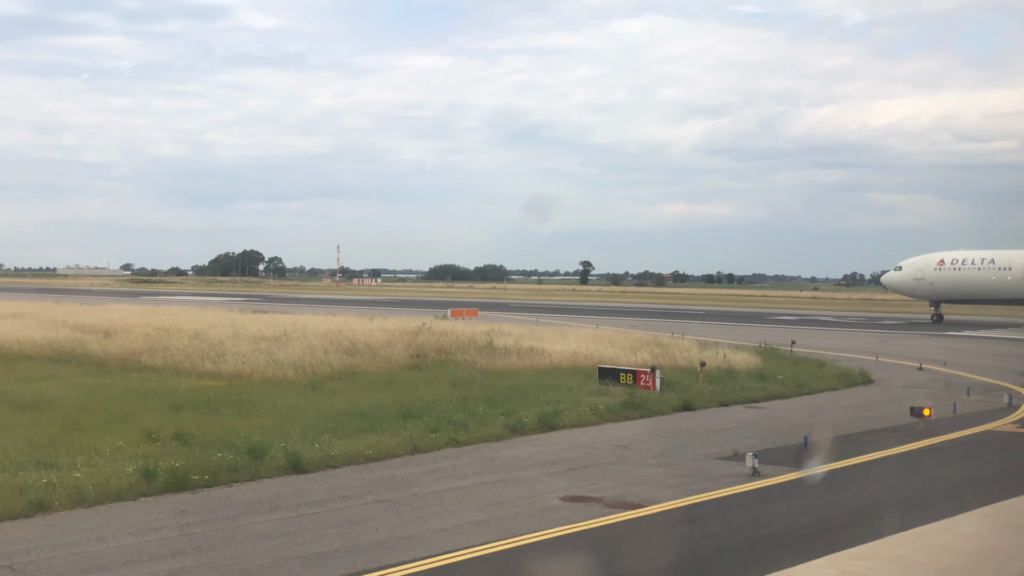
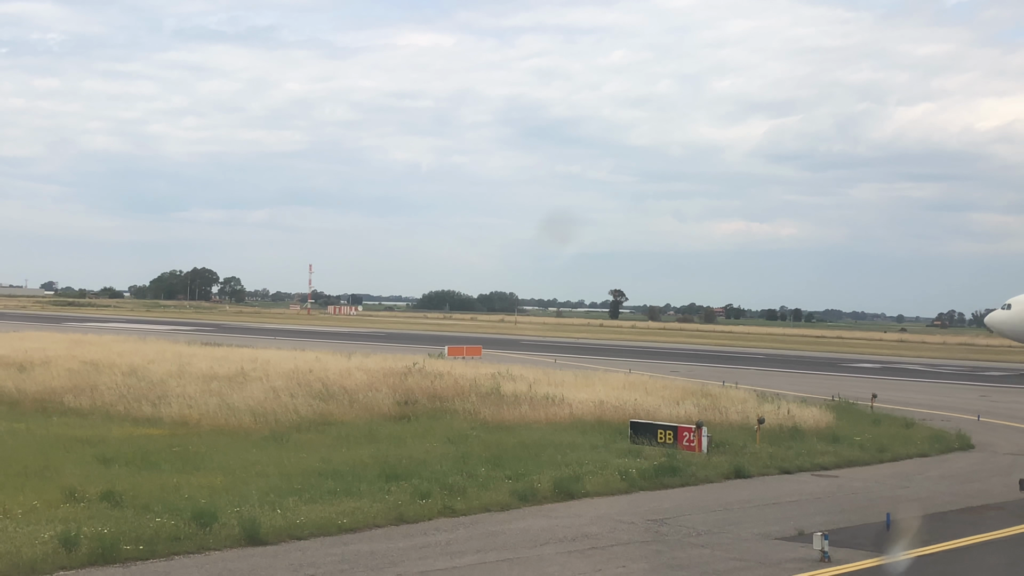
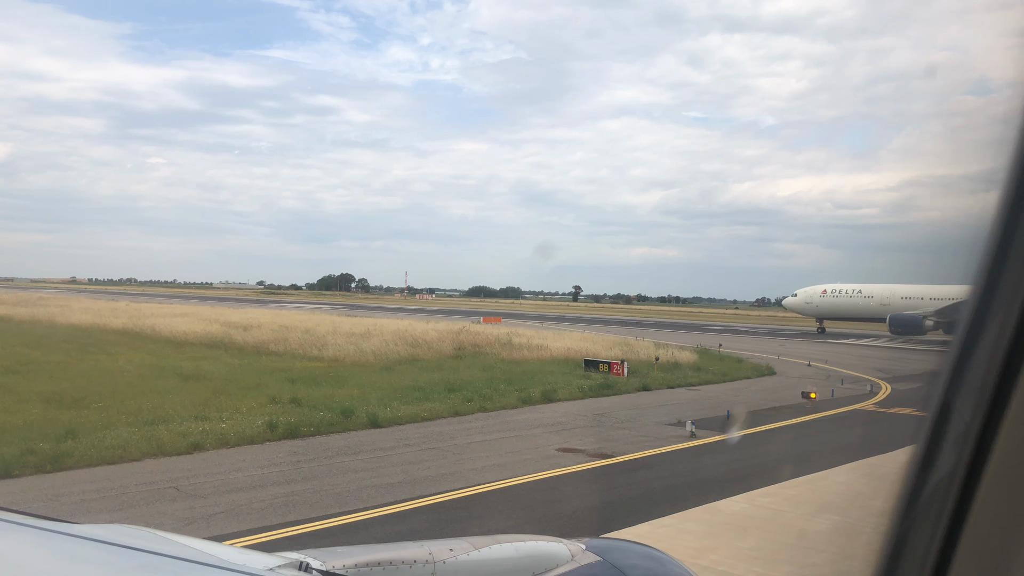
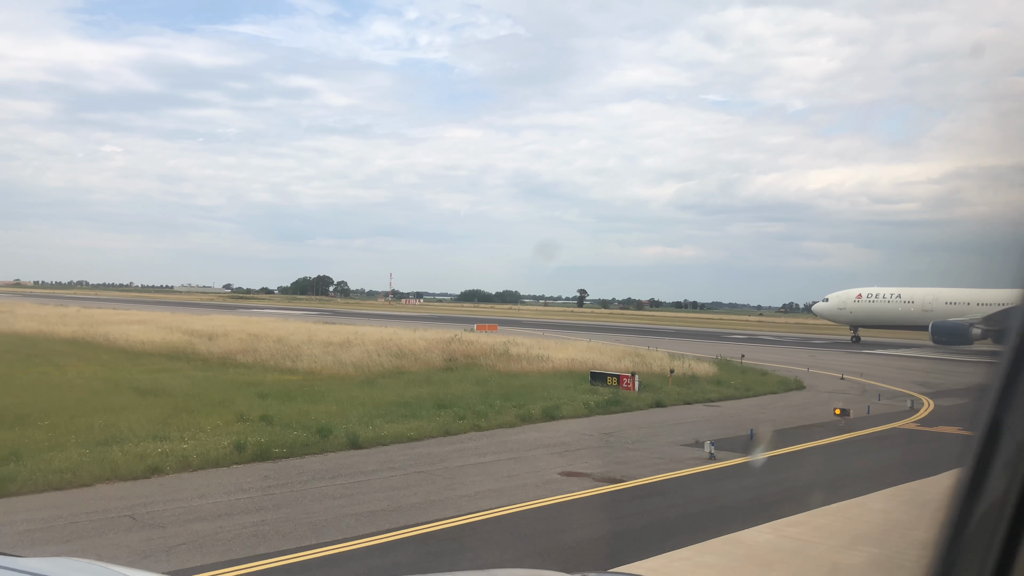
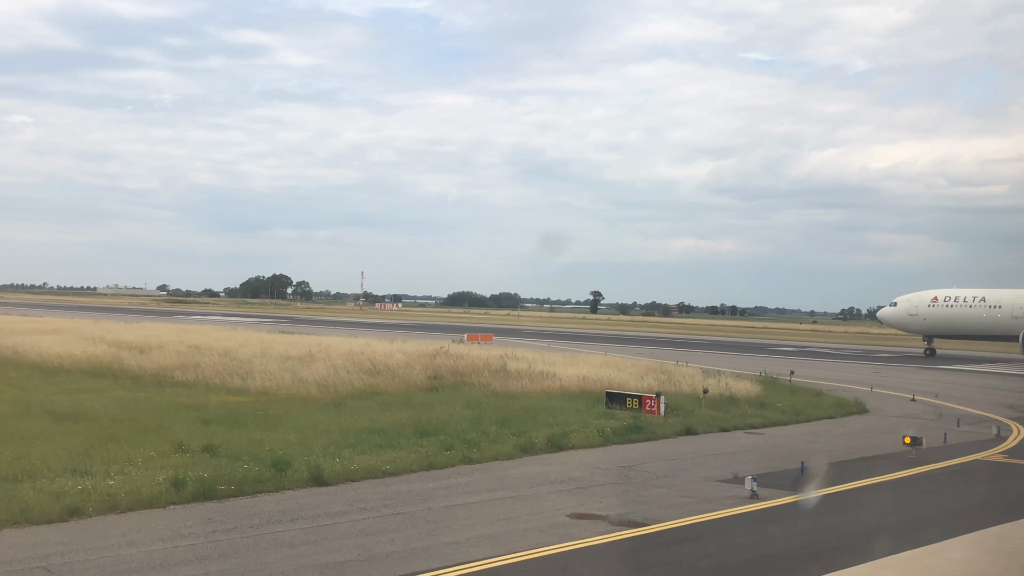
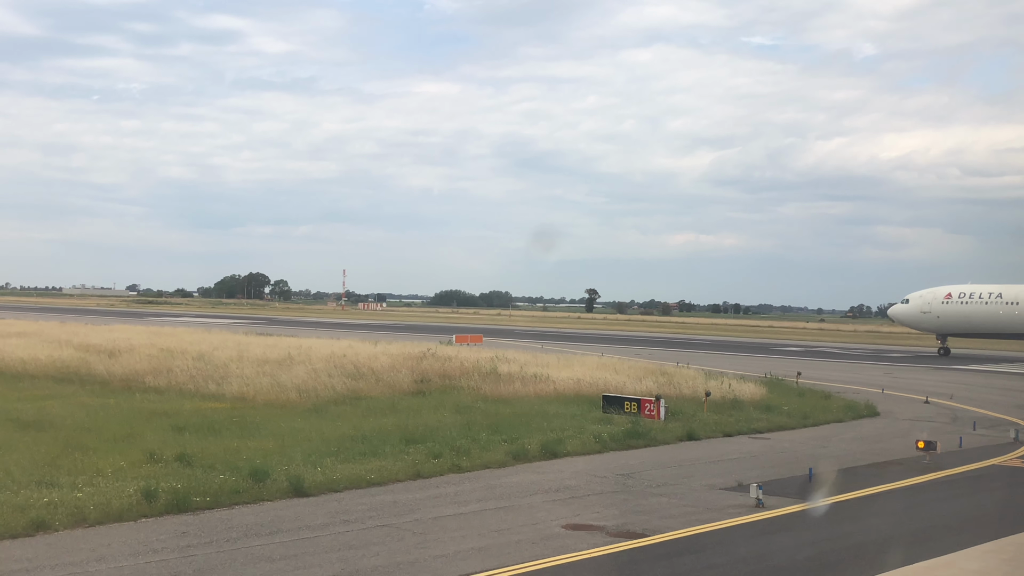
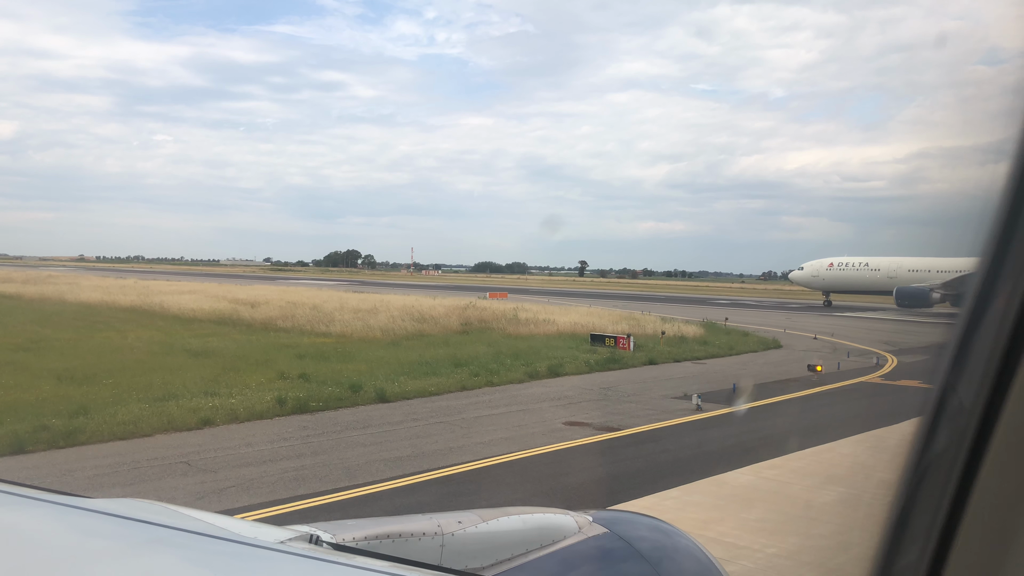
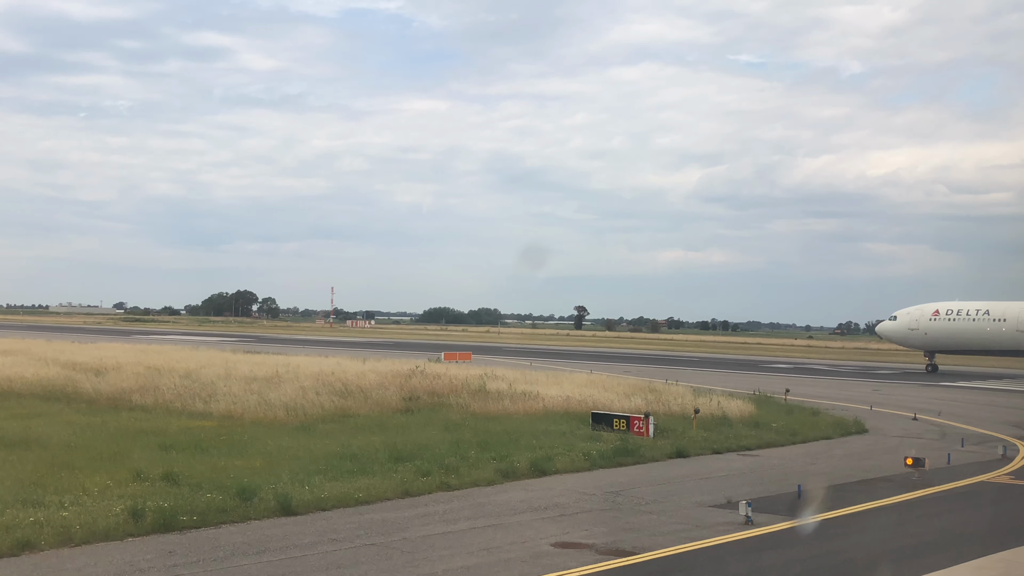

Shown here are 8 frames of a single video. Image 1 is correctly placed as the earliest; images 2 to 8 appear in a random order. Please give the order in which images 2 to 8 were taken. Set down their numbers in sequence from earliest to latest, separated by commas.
8, 6, 2, 5, 4, 3, 7
